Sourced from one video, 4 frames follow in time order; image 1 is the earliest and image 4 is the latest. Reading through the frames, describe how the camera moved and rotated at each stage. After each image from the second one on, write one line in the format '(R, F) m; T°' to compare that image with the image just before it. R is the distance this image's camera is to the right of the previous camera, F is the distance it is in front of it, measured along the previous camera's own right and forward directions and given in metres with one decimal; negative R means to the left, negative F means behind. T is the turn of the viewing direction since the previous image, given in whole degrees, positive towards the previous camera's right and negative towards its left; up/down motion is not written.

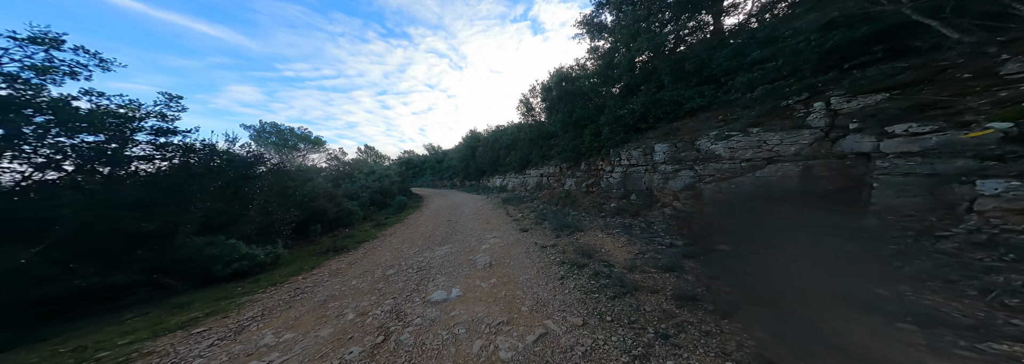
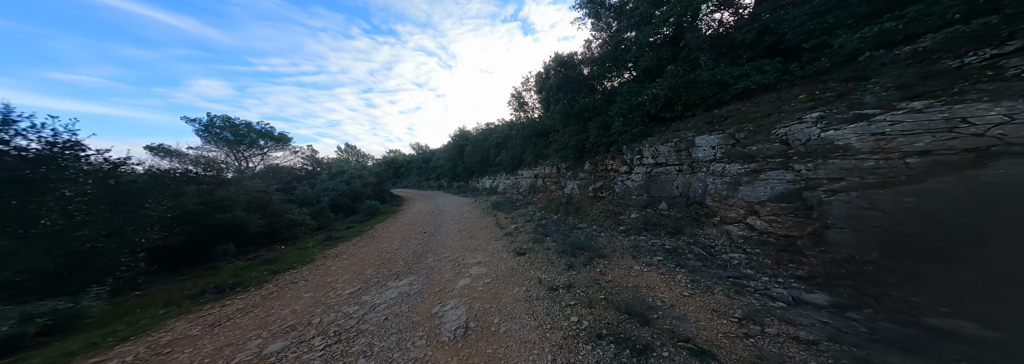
(0.0, +1.9) m; +3°
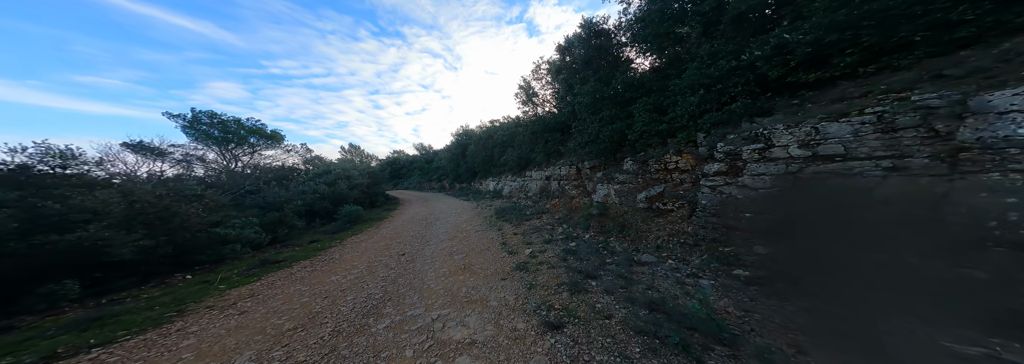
(-0.3, +2.6) m; -1°
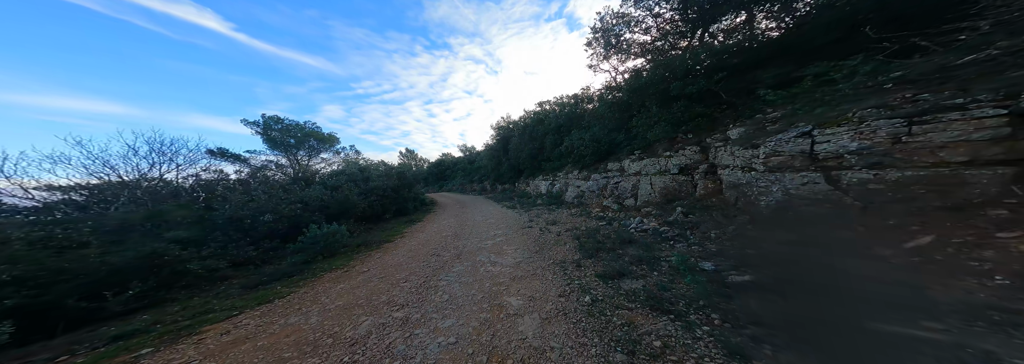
(-1.6, +6.4) m; -11°
